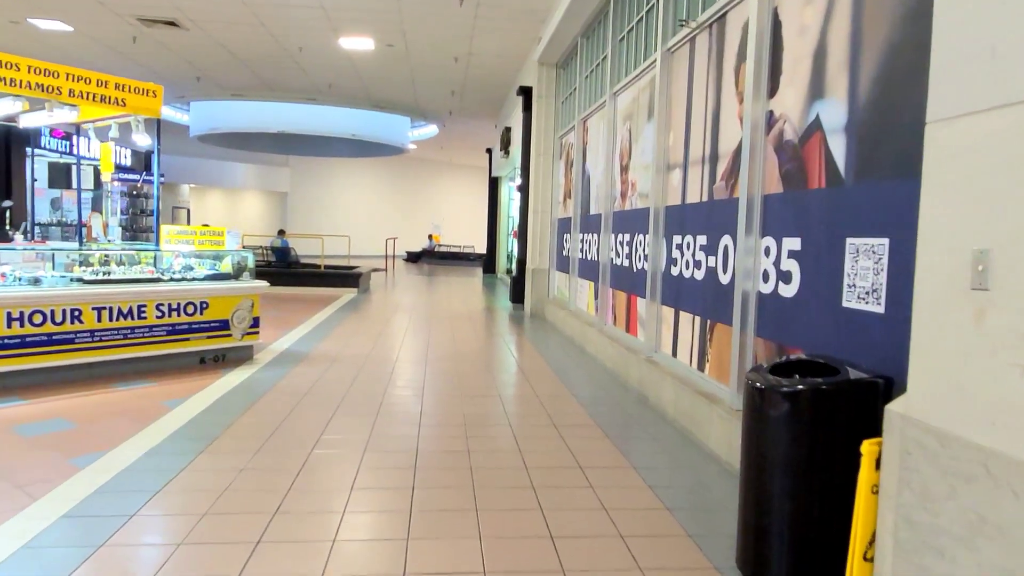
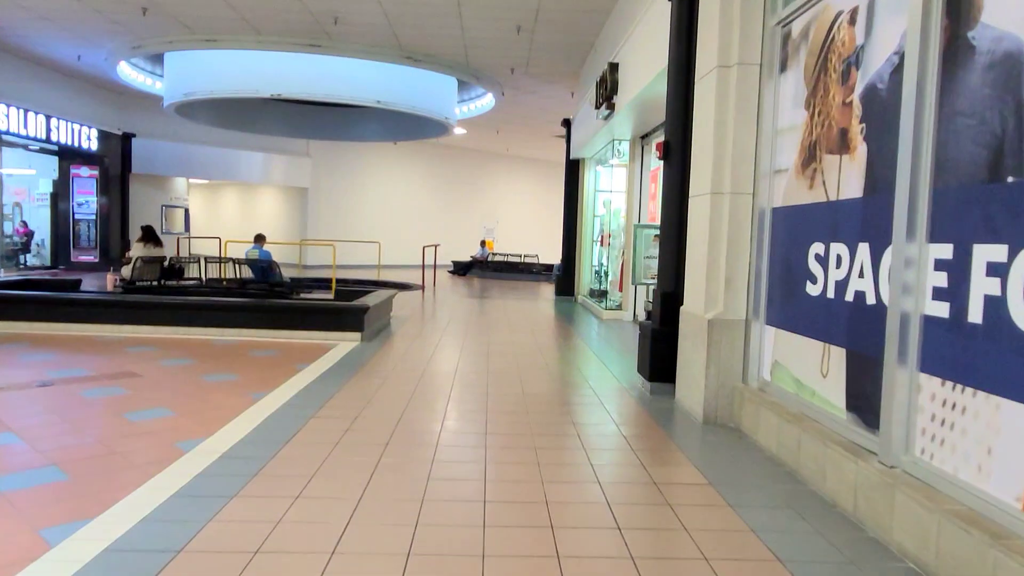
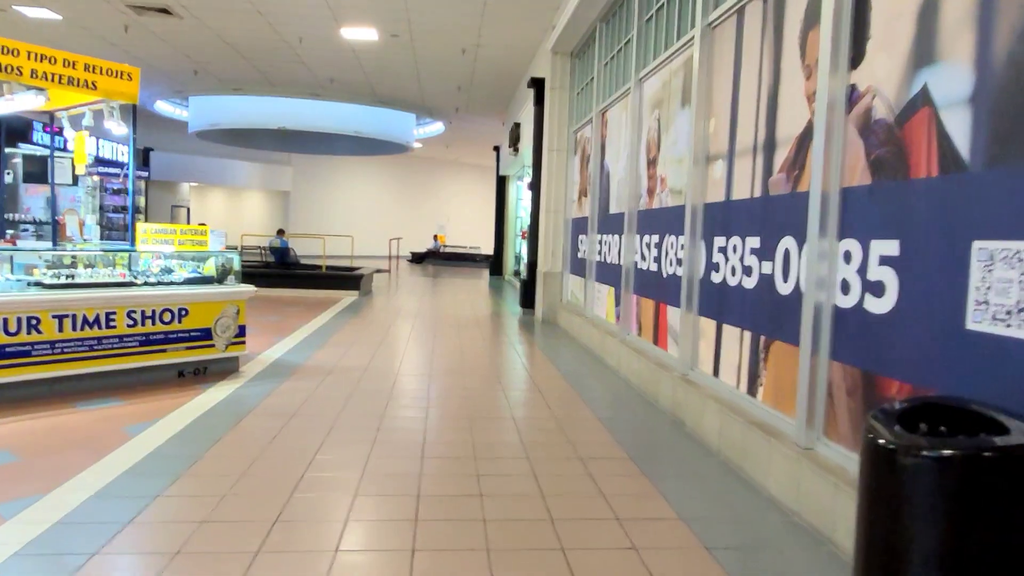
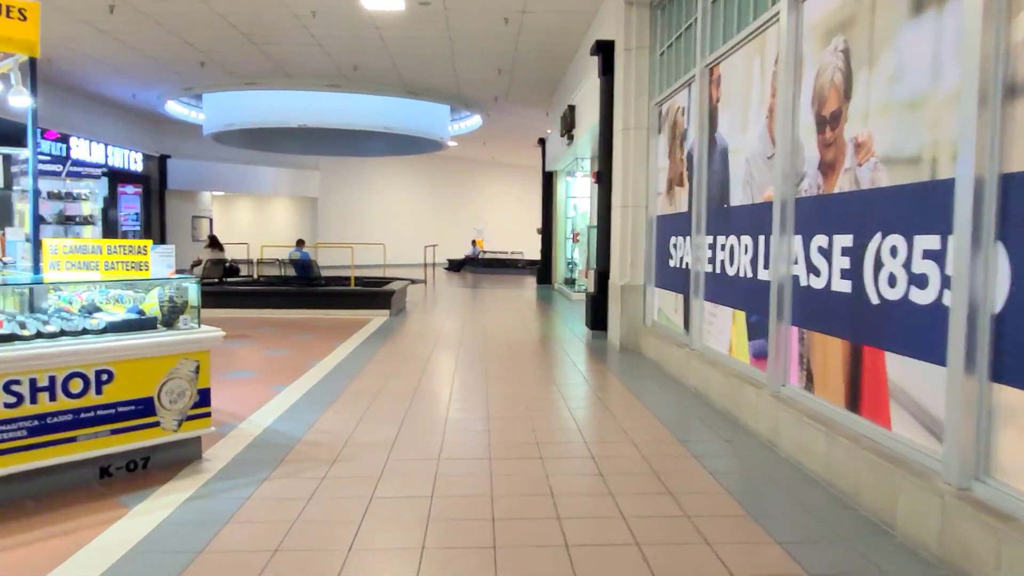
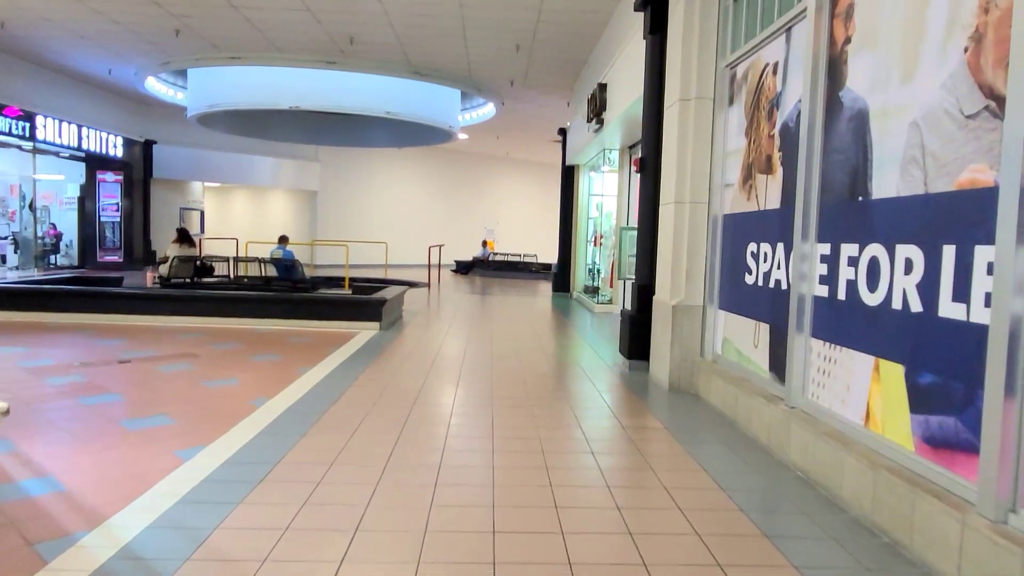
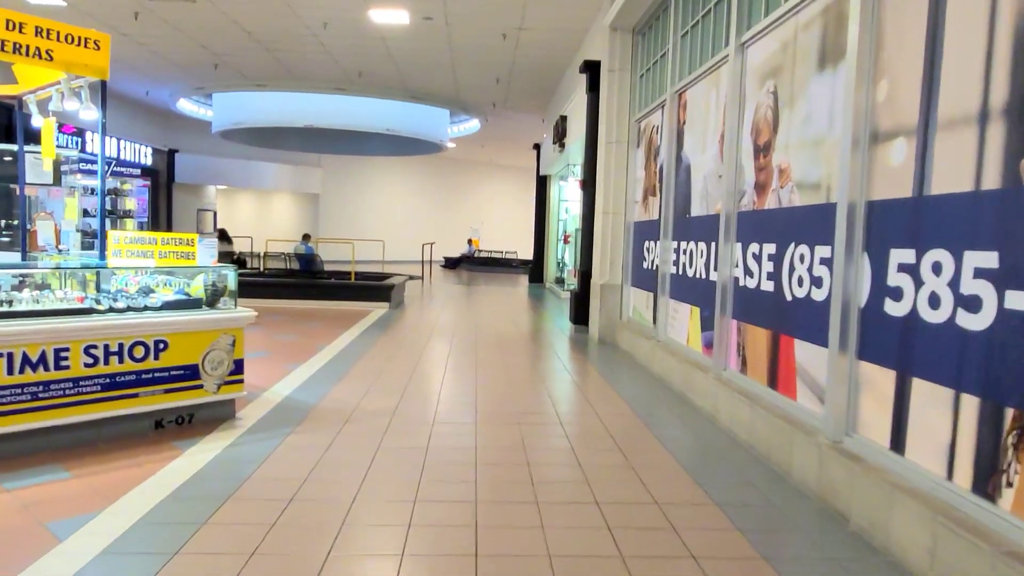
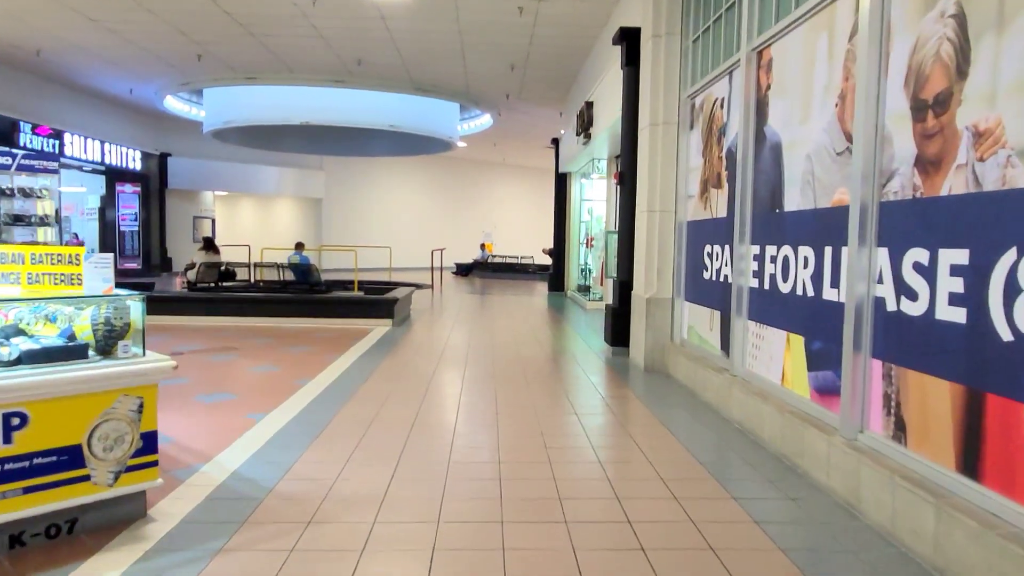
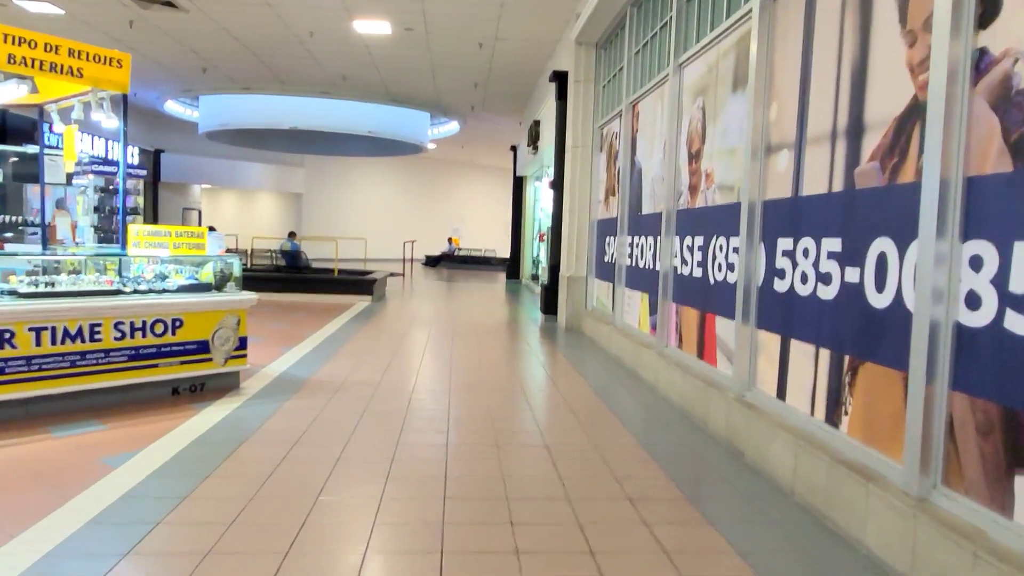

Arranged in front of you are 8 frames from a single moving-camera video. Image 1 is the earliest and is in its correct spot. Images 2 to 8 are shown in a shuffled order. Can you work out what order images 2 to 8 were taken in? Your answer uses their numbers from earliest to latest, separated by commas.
3, 8, 6, 4, 7, 5, 2
